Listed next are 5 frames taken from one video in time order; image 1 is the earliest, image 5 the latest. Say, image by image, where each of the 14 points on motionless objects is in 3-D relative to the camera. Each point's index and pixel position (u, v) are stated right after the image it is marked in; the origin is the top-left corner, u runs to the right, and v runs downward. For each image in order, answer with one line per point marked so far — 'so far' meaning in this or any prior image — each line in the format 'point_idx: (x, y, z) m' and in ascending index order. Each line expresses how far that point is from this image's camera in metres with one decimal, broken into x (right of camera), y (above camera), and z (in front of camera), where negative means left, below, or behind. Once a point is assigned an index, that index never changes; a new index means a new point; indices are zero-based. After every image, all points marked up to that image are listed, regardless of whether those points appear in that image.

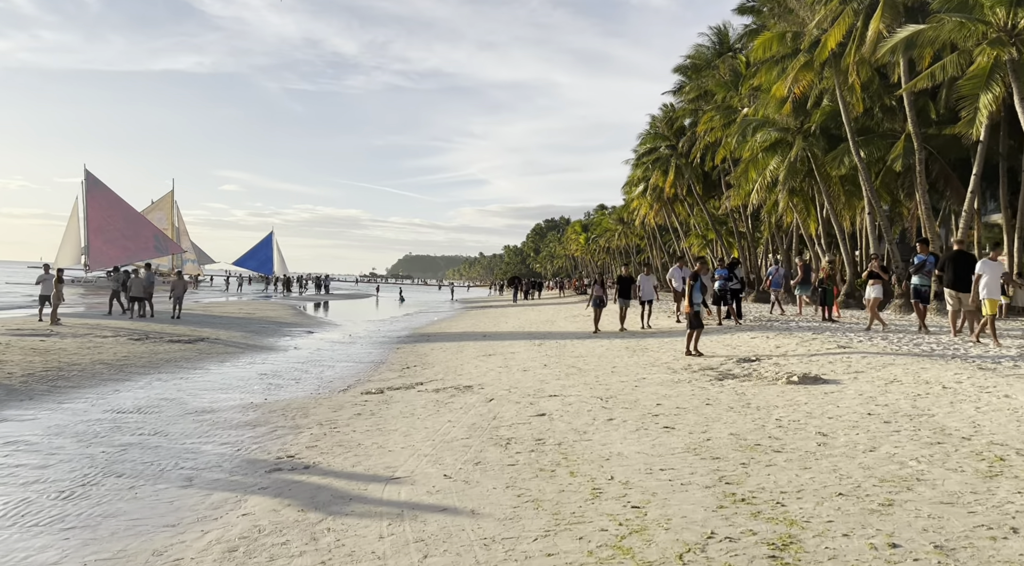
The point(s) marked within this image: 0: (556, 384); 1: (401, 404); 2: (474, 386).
0: (+0.6, -1.3, +9.7) m
1: (-1.4, -1.5, +8.9) m
2: (-0.5, -1.4, +10.0) m
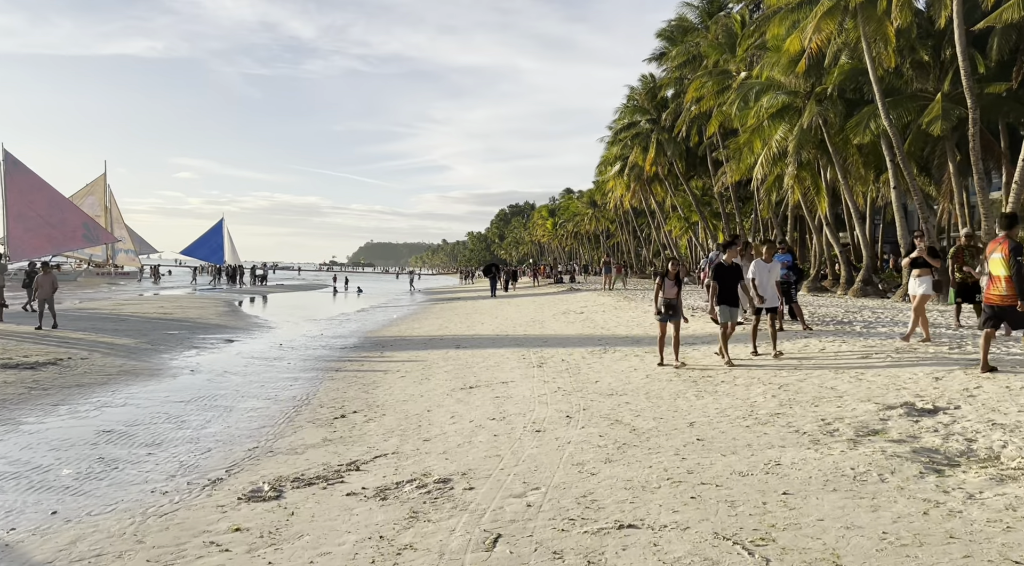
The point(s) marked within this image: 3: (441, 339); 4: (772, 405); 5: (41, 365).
0: (+0.7, -1.4, +5.1) m
1: (-1.2, -1.5, +4.2) m
2: (-0.4, -1.5, +5.3) m
3: (-1.6, -1.3, +16.4) m
4: (+2.5, -1.2, +7.1) m
5: (-7.6, -1.3, +11.8) m
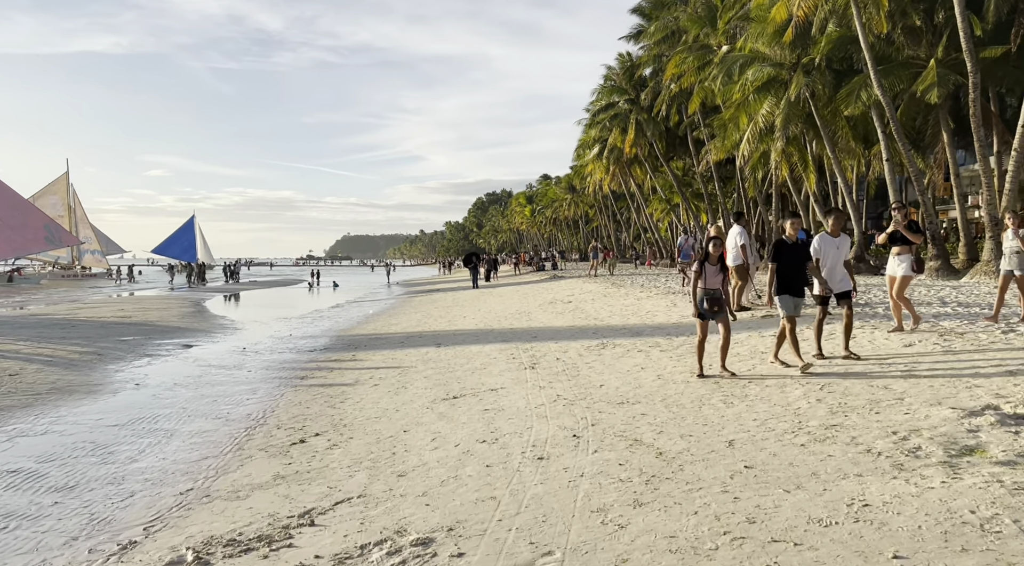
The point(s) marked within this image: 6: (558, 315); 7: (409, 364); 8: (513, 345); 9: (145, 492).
0: (+0.7, -1.3, +3.8) m
1: (-1.2, -1.6, +2.9) m
2: (-0.4, -1.4, +4.0) m
3: (-1.9, -1.1, +15.1) m
4: (+2.5, -1.0, +5.8) m
5: (-7.8, -1.4, +10.3) m
6: (+1.0, -0.7, +16.3) m
7: (-1.6, -1.2, +10.9) m
8: (0.0, -1.1, +12.5) m
9: (-2.9, -1.6, +5.8) m
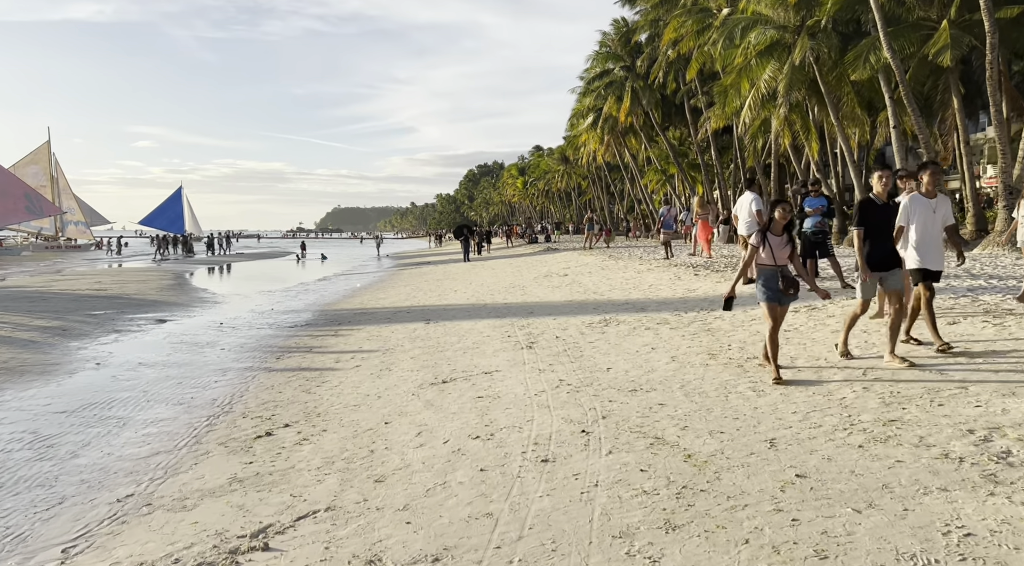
0: (+0.7, -1.2, +2.9) m
1: (-1.1, -1.5, +2.0) m
2: (-0.4, -1.3, +3.1) m
3: (-2.1, -0.5, +14.2) m
4: (+2.5, -0.8, +5.0) m
5: (-7.9, -1.0, +9.4) m
6: (+0.9, -0.1, +15.4) m
7: (-1.6, -0.8, +10.0) m
8: (-0.1, -0.6, +11.6) m
9: (-2.9, -1.4, +4.9) m
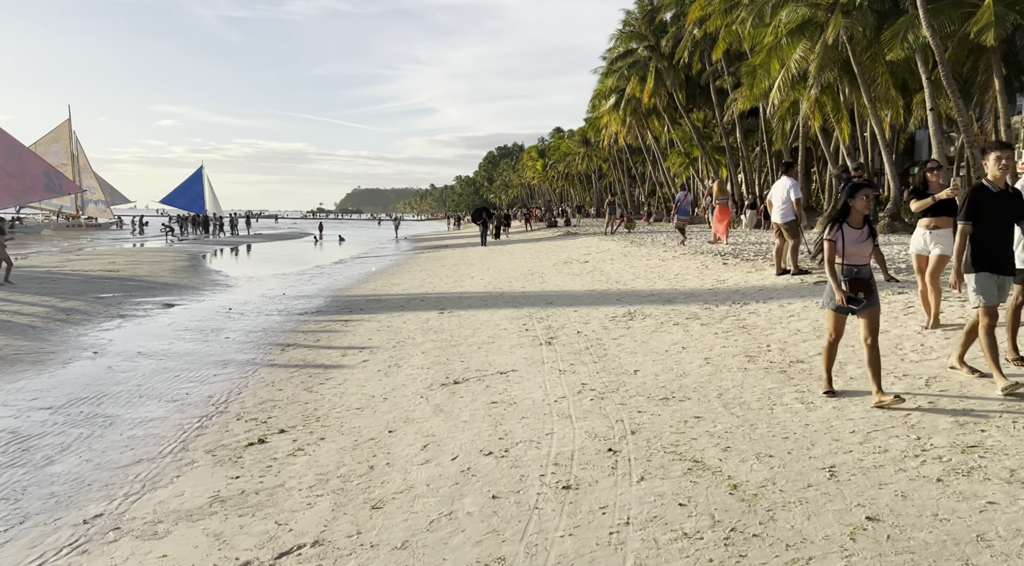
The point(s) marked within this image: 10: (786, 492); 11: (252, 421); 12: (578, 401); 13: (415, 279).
0: (+0.8, -1.2, +2.3) m
1: (-1.1, -1.5, +1.5) m
2: (-0.3, -1.3, +2.5) m
3: (-1.7, -0.3, +13.6) m
4: (+2.6, -0.9, +4.3) m
5: (-7.6, -0.8, +9.0) m
6: (+1.3, +0.1, +14.8) m
7: (-1.4, -0.7, +9.5) m
8: (+0.2, -0.4, +11.0) m
9: (-2.8, -1.4, +4.4) m
10: (+1.4, -1.0, +3.7) m
11: (-2.1, -1.1, +6.0) m
12: (+0.5, -0.9, +5.6) m
13: (-2.4, +0.1, +17.8) m
